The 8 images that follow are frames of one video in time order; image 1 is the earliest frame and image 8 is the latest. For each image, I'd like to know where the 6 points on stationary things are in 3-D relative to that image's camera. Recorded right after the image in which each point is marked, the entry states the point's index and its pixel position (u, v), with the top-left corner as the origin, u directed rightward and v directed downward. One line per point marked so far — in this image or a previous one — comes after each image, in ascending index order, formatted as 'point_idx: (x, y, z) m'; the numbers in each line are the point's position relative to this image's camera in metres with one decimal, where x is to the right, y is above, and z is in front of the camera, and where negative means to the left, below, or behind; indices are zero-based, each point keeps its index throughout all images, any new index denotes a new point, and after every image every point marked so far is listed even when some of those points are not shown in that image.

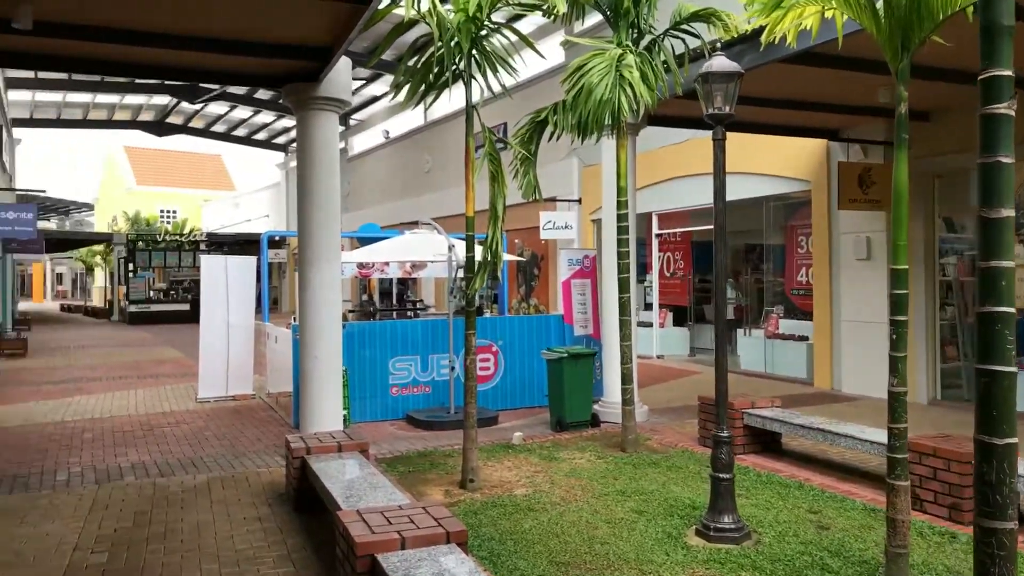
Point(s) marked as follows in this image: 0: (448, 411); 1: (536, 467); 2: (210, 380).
0: (-0.7, -1.3, +8.6) m
1: (+0.2, -1.4, +6.3) m
2: (-3.8, -1.2, +10.3) m
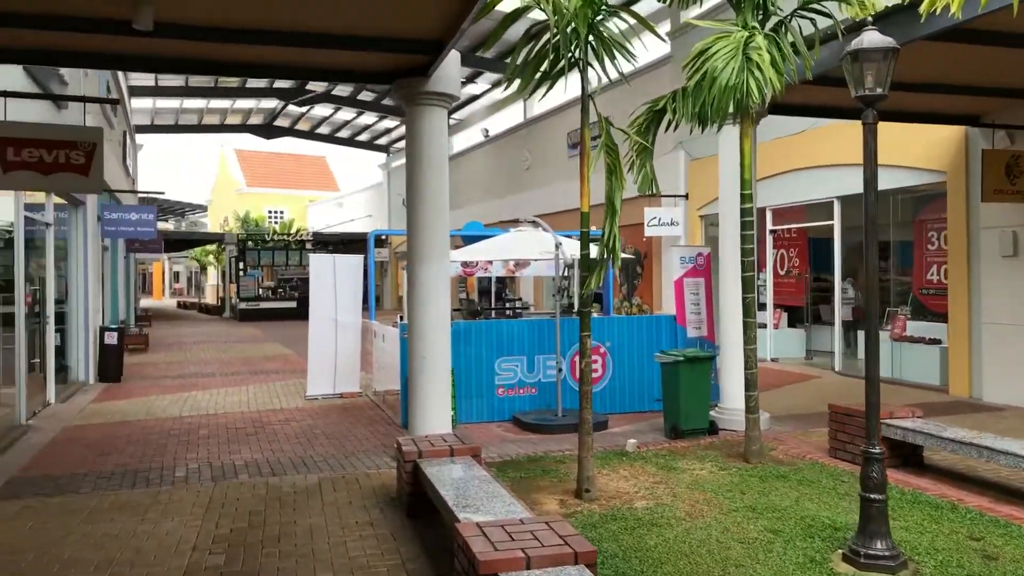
0: (+0.4, -1.3, +8.3) m
1: (+1.0, -1.4, +5.9) m
2: (-2.5, -1.1, +10.4) m
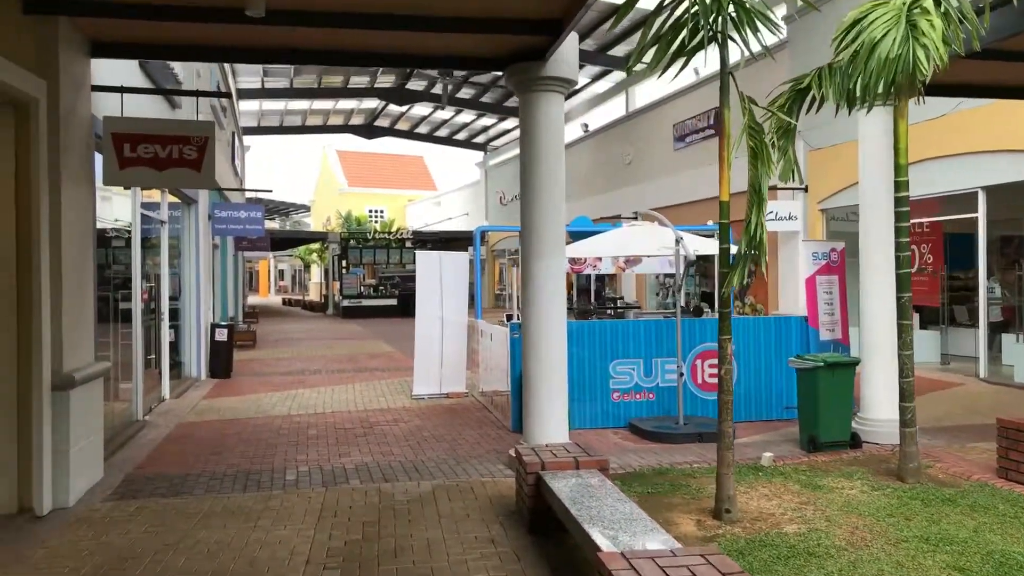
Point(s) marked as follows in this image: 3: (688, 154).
0: (+1.6, -1.3, +7.8) m
1: (+1.9, -1.4, +5.3) m
2: (-1.1, -1.1, +10.2) m
3: (+4.1, +3.1, +19.1) m
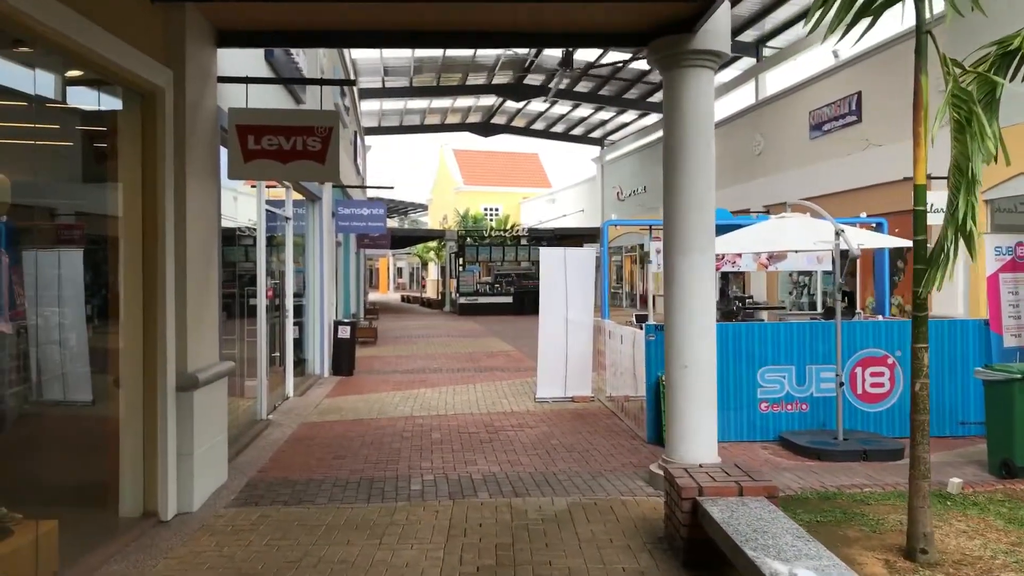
0: (+2.7, -1.2, +6.9) m
1: (+2.7, -1.4, +4.5) m
2: (+0.5, -1.1, +9.7) m
3: (+6.8, +3.2, +17.8) m
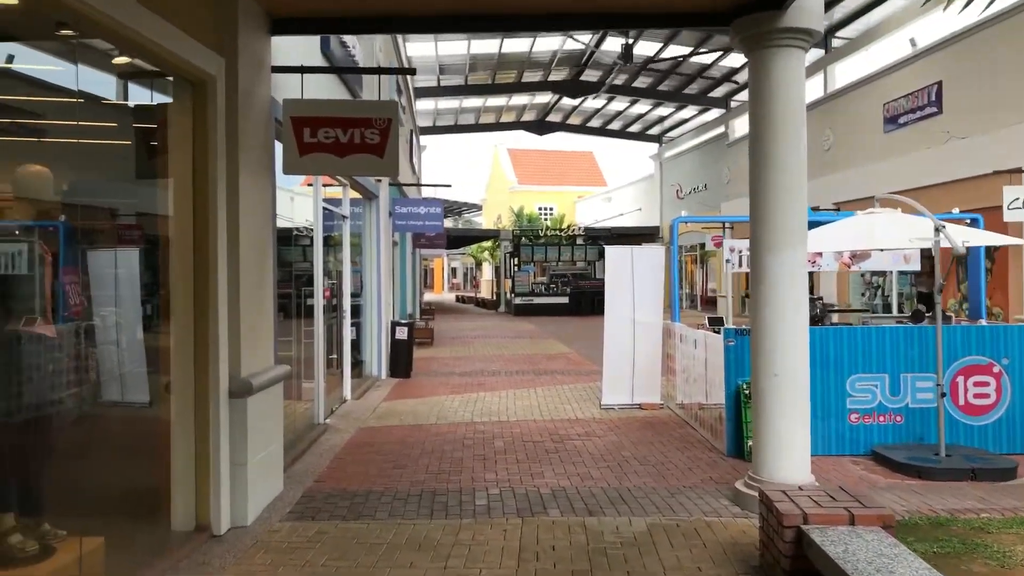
0: (+3.3, -1.3, +6.3) m
1: (+3.1, -1.4, +3.9) m
2: (+1.2, -1.1, +9.2) m
3: (+8.1, +3.2, +16.9) m
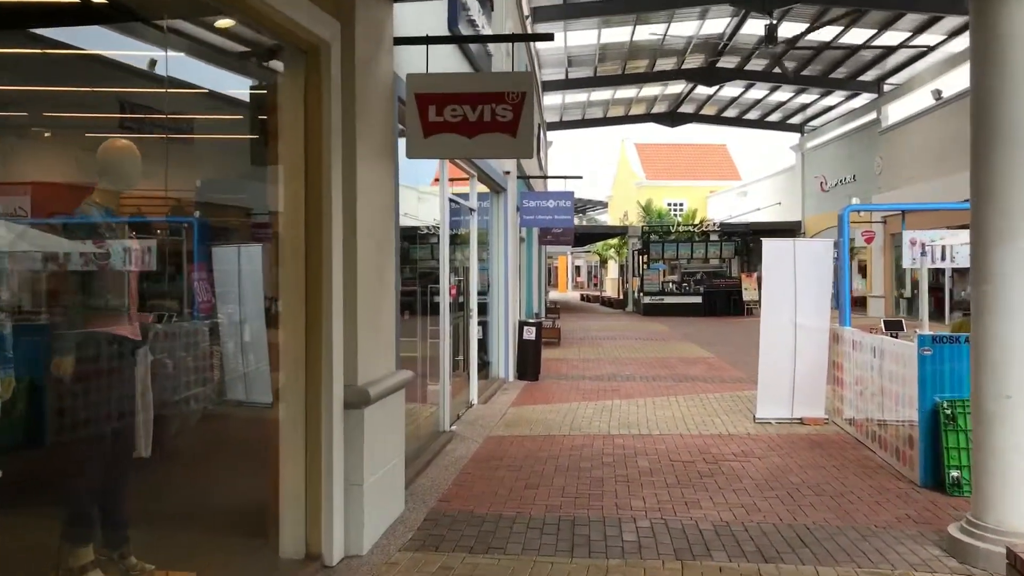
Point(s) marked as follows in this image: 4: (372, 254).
0: (+4.2, -1.3, +5.0) m
1: (+3.7, -1.4, +2.6) m
2: (+2.6, -1.1, +8.2) m
3: (+10.6, +3.2, +14.7) m
4: (-0.8, +0.2, +4.6) m
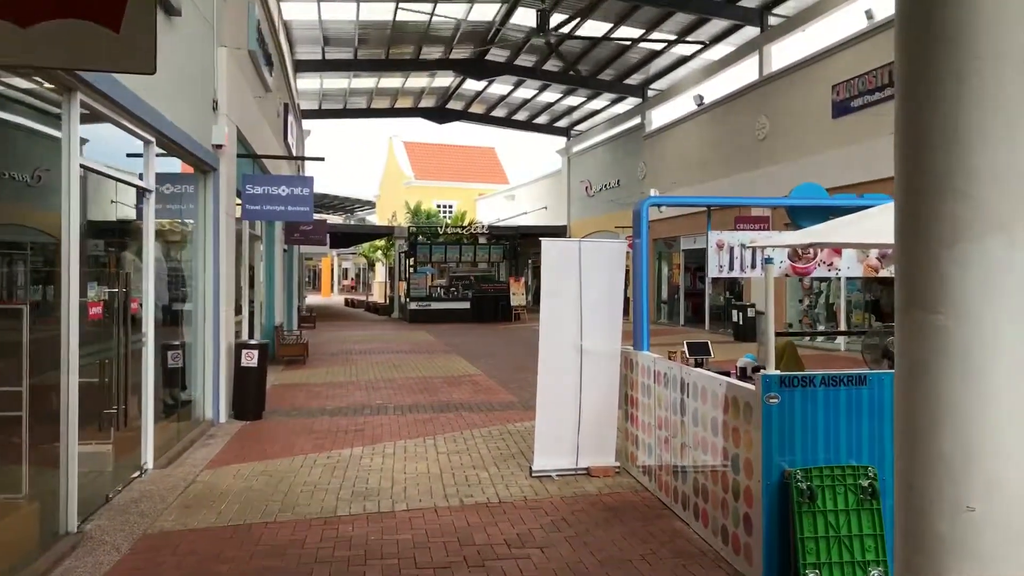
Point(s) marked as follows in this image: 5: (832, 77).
0: (+2.8, -1.4, +3.7) m
1: (+2.9, -1.5, +1.3) m
2: (+0.3, -1.2, +6.3) m
3: (+6.2, +3.0, +14.8) m
4: (-2.0, +0.1, +2.0) m
5: (+6.1, +4.0, +15.4) m
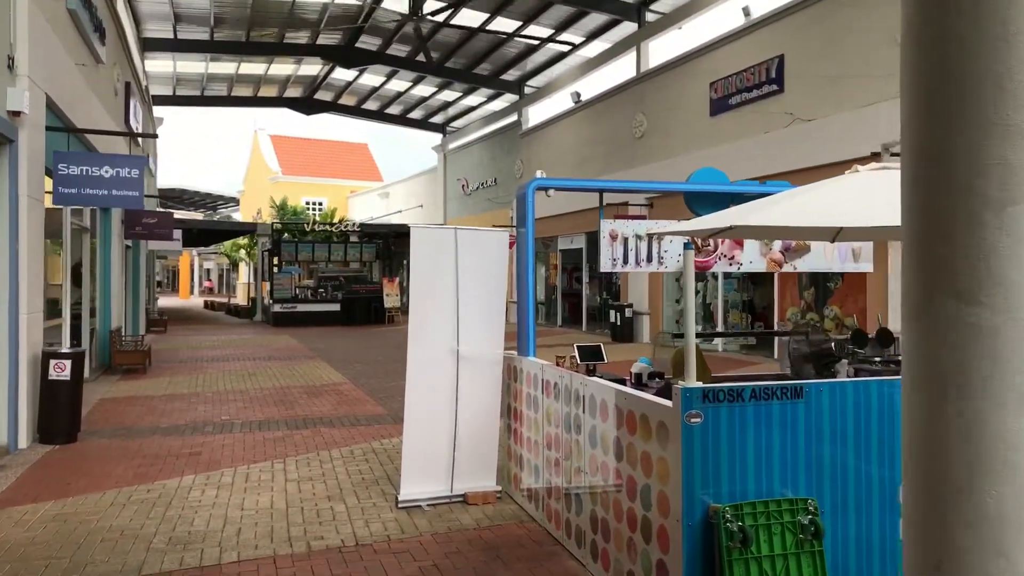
0: (+2.3, -1.3, +3.1) m
1: (+2.8, -1.4, +0.8) m
2: (-0.6, -1.2, +5.4) m
3: (+4.0, +3.0, +14.7) m
4: (-2.2, +0.1, +0.8) m
5: (+3.8, +4.0, +15.2) m
